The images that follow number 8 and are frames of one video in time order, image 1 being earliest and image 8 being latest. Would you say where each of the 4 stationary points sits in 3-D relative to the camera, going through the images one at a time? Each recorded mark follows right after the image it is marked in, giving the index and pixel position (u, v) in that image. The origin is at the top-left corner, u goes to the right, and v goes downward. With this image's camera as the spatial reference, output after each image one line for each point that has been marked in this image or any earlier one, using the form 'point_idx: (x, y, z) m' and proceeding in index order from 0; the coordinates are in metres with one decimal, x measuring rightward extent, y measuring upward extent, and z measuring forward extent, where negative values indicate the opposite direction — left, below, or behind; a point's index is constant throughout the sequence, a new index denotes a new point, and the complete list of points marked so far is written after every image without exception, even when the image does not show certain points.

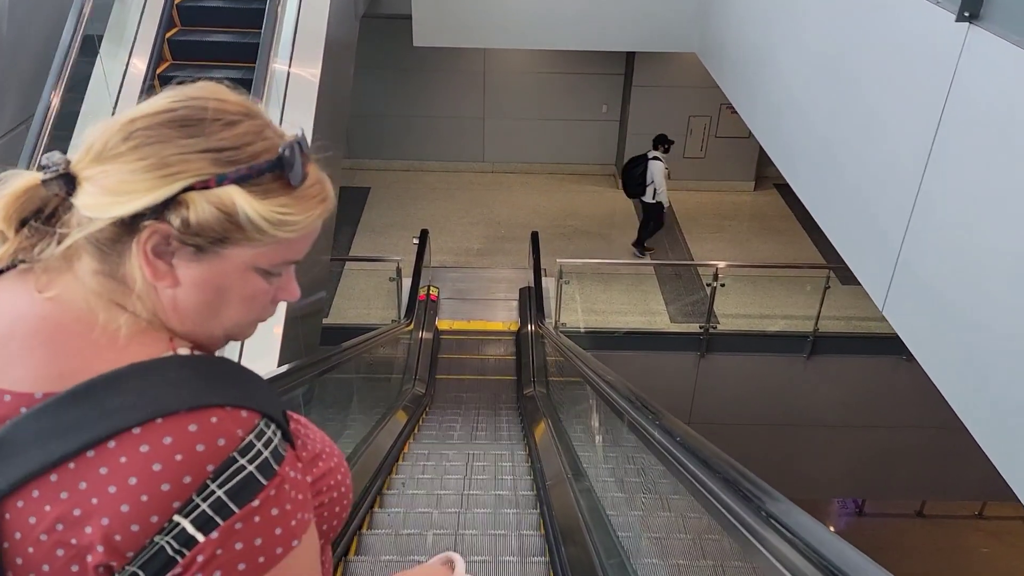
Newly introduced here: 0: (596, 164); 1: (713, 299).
0: (+1.2, +1.8, +11.4) m
1: (+1.7, -0.1, +6.9) m
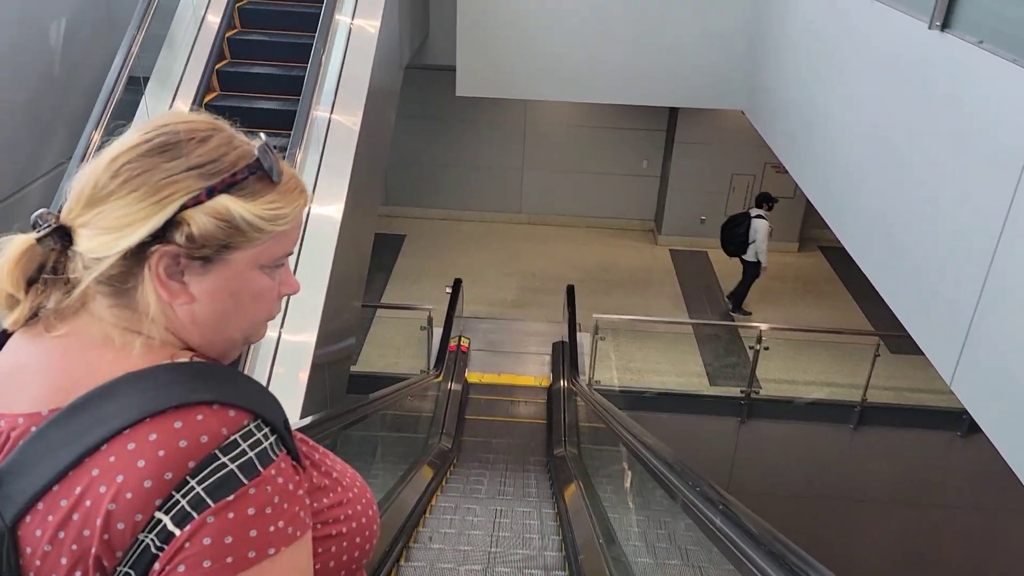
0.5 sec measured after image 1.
0: (+1.7, +1.0, +11.2) m
1: (+2.0, -0.6, +6.6) m
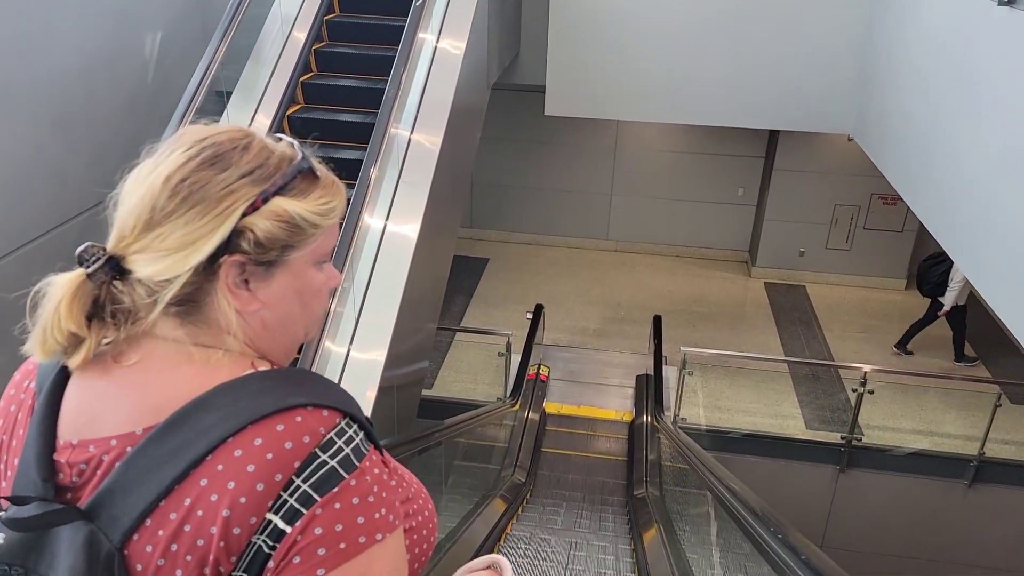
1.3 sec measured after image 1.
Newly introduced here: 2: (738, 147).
0: (+2.9, +0.5, +10.8) m
1: (+2.6, -0.9, +6.1) m
2: (+2.8, +1.8, +10.2) m
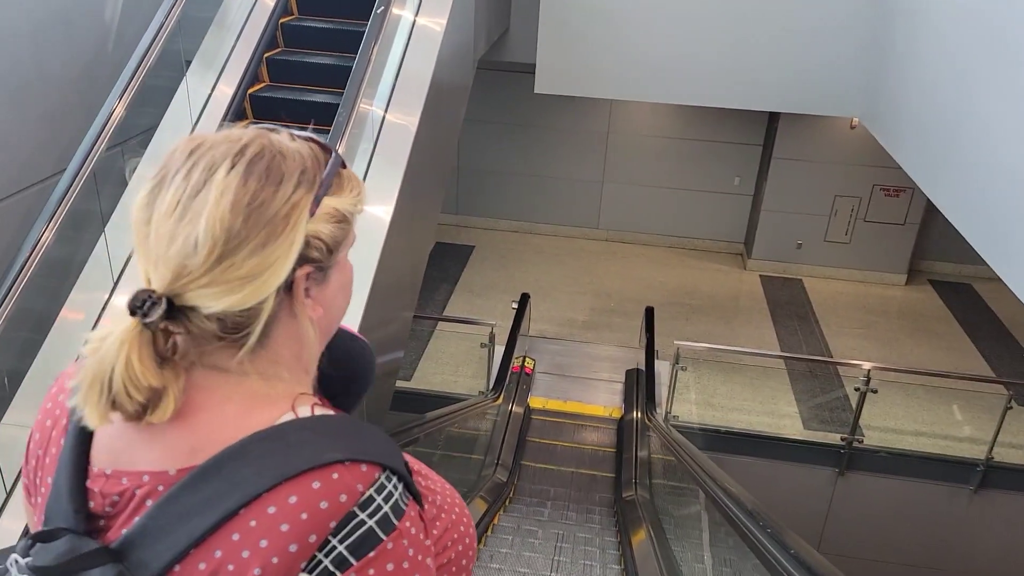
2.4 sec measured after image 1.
0: (+2.7, +0.6, +10.5) m
1: (+2.5, -0.9, +5.8) m
2: (+2.7, +1.9, +9.9) m
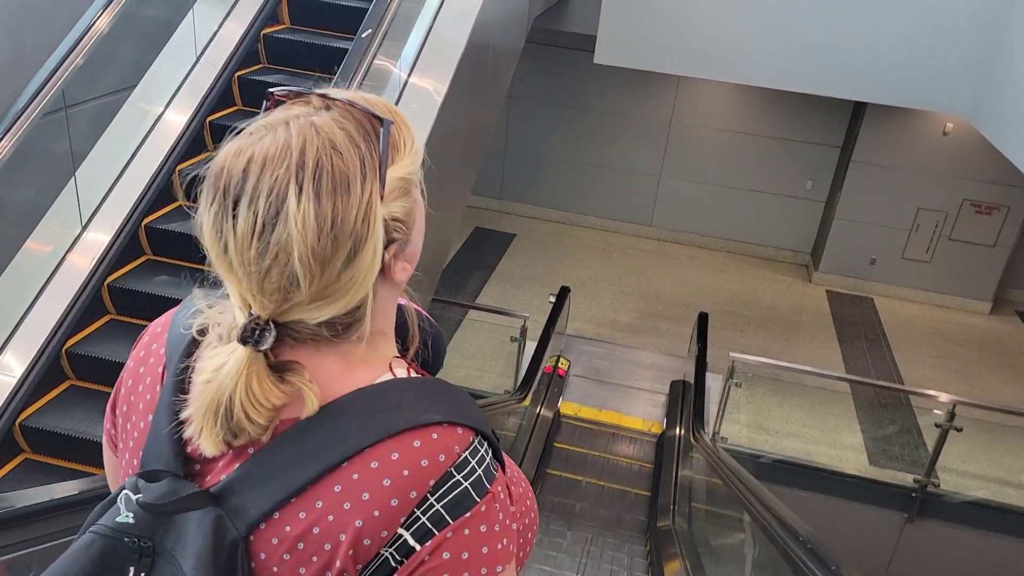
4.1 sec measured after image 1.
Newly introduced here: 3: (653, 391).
0: (+3.3, +0.5, +9.8) m
1: (+2.7, -1.0, +5.1) m
2: (+3.3, +1.7, +9.1) m
3: (+1.2, -0.9, +6.7) m
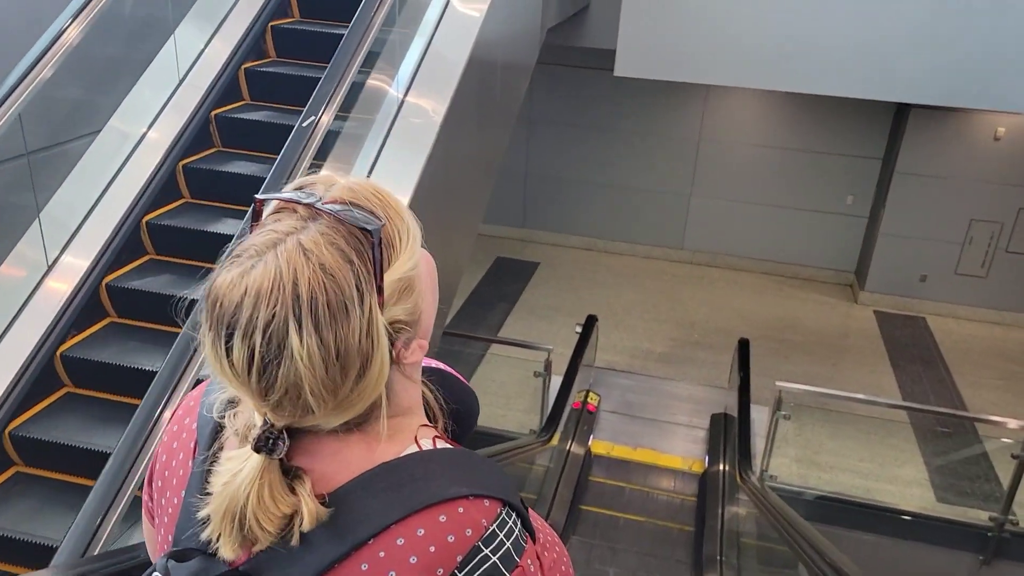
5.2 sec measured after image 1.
0: (+3.6, +0.2, +9.3) m
1: (+2.8, -1.1, +4.6) m
2: (+3.5, +1.5, +8.7) m
3: (+1.4, -1.1, +6.3) m
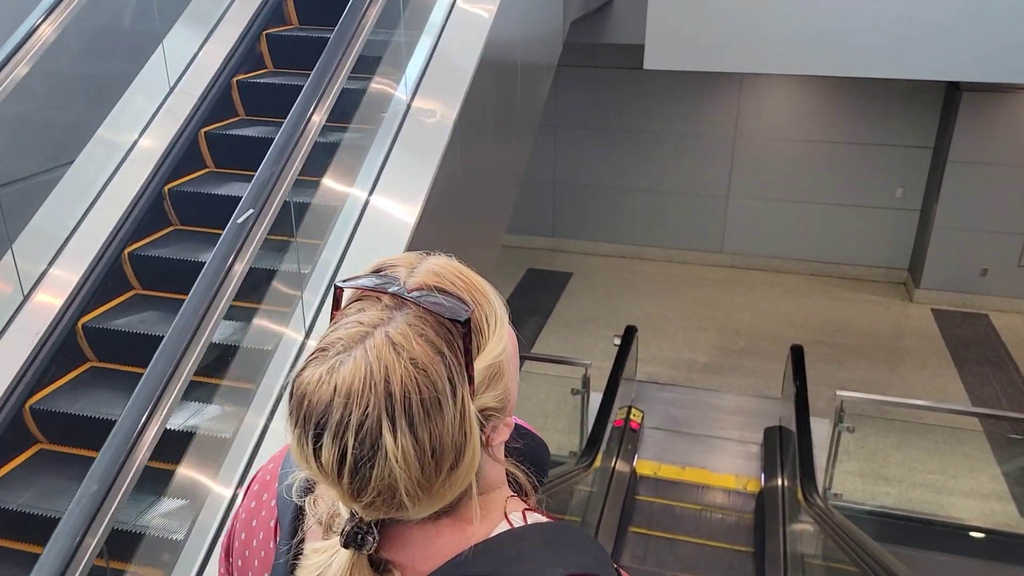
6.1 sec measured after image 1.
0: (+3.9, +0.2, +8.8) m
1: (+3.0, -1.0, +4.2) m
2: (+3.8, +1.5, +8.3) m
3: (+1.7, -1.1, +5.9) m
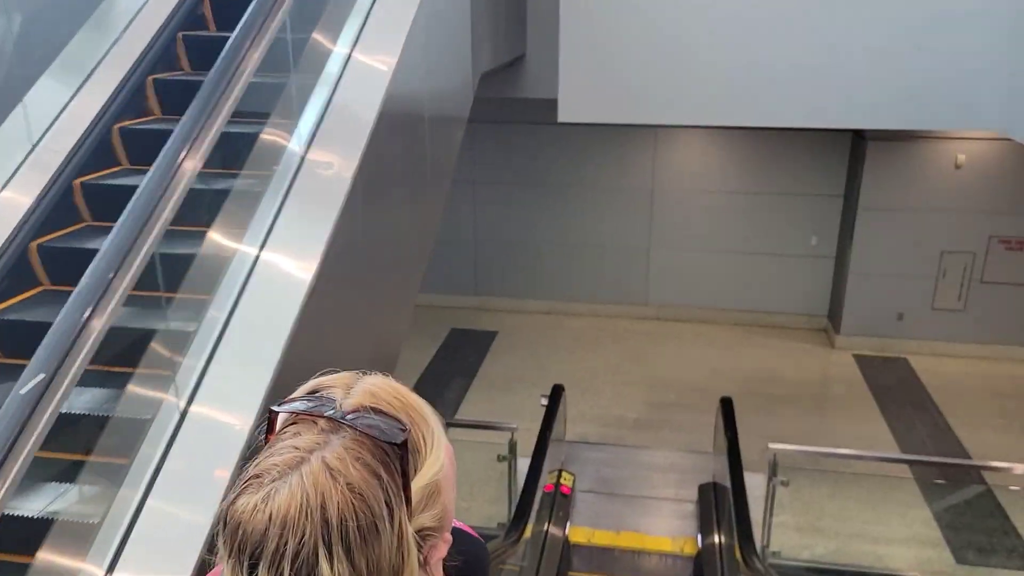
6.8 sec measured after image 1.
0: (+3.1, -0.3, +9.0) m
1: (+2.7, -1.2, +4.2) m
2: (+3.0, +1.0, +8.5) m
3: (+1.2, -1.5, +5.7) m
